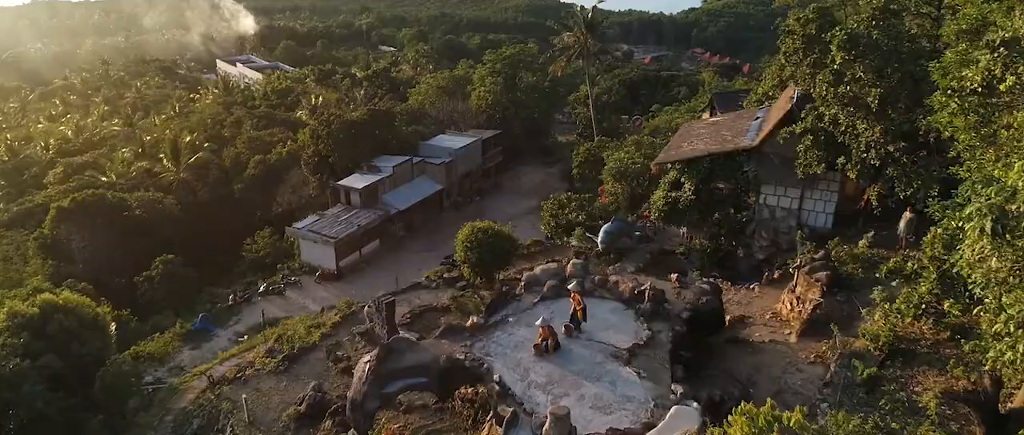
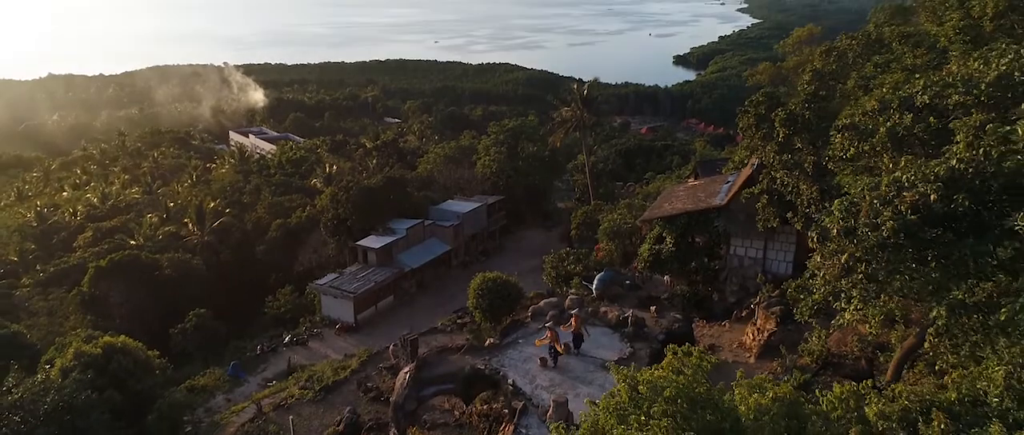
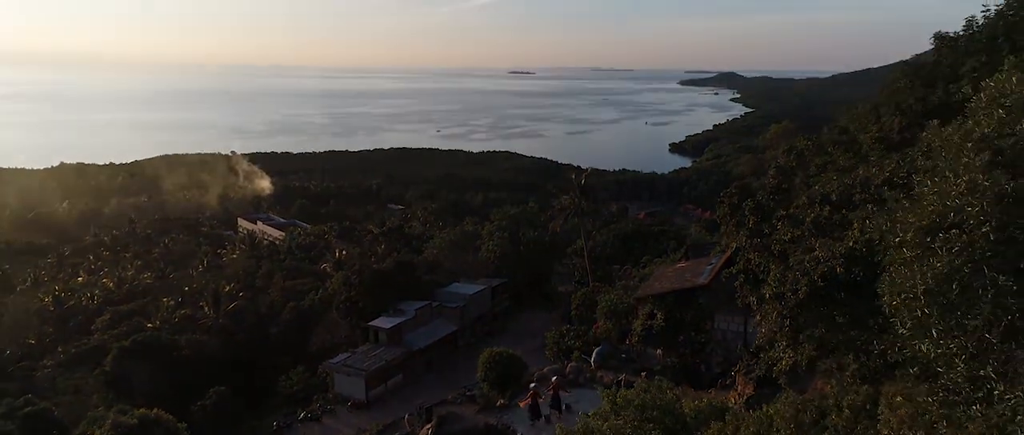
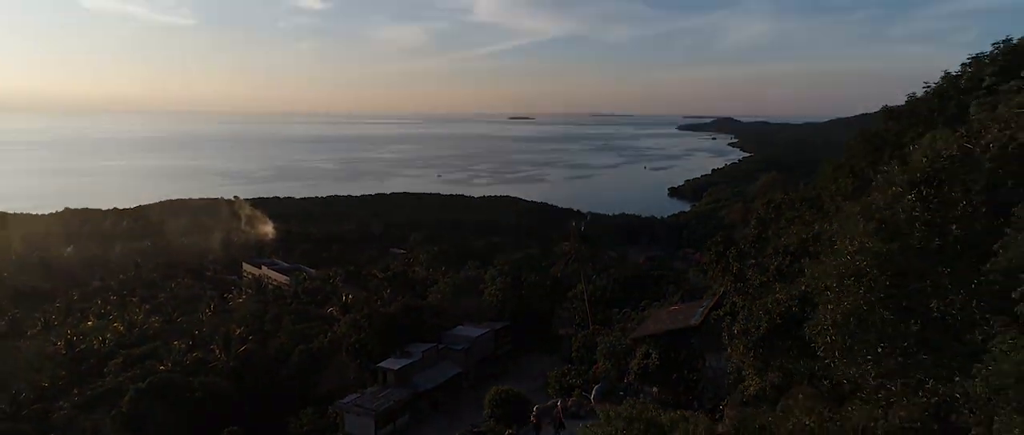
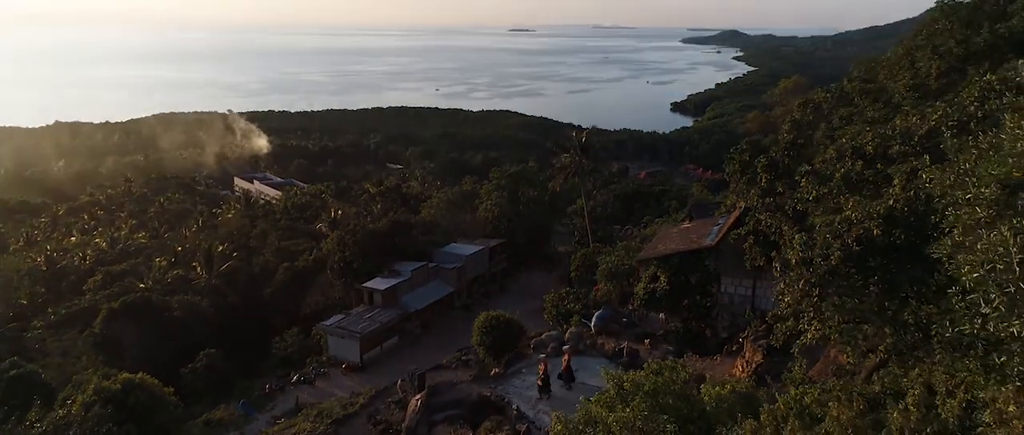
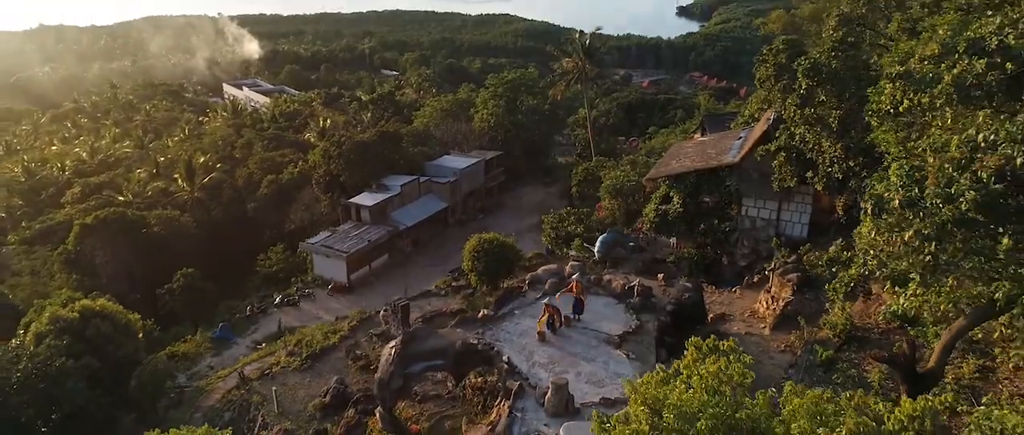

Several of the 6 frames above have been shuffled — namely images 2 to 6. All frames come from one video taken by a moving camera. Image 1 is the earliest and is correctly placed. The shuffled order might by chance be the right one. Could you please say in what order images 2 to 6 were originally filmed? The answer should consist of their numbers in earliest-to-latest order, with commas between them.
6, 2, 5, 3, 4
